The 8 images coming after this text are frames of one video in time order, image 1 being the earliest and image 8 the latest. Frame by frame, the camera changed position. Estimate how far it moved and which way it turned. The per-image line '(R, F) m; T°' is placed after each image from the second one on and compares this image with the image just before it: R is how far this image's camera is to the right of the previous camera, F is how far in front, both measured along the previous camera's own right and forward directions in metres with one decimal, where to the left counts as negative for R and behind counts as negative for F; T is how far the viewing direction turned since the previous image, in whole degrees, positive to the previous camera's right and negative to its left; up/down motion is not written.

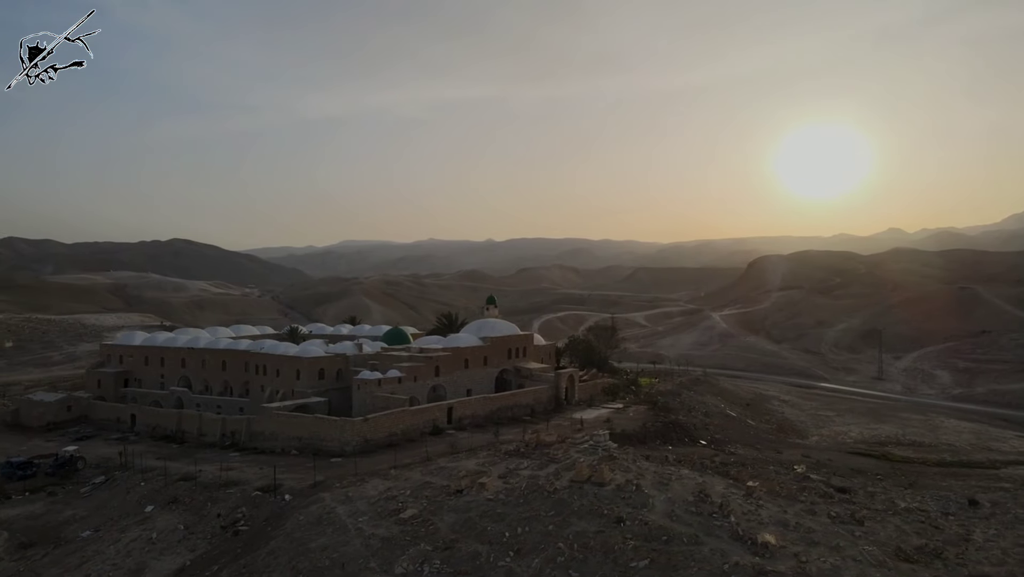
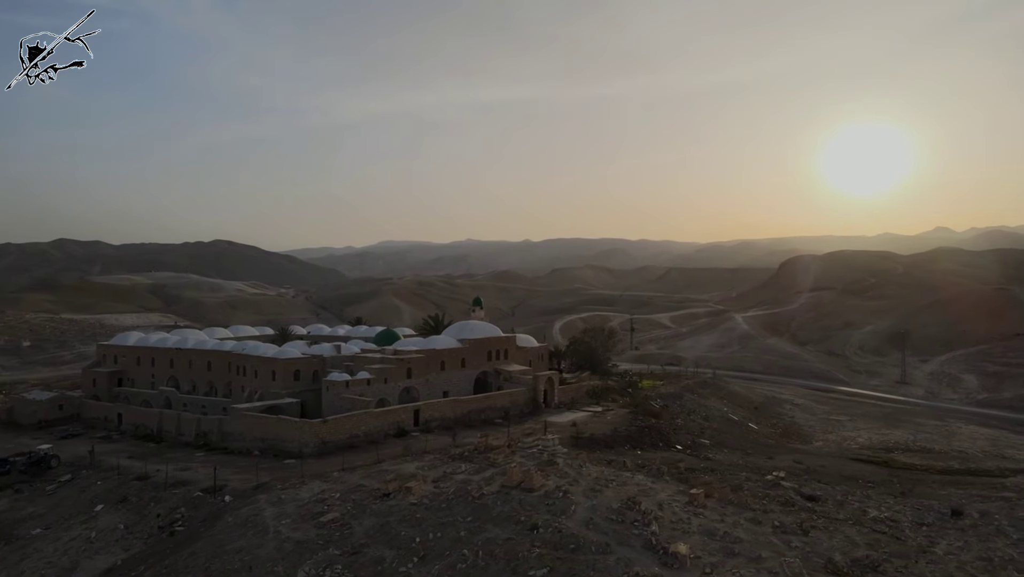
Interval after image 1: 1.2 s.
(+2.0, +0.2) m; -3°
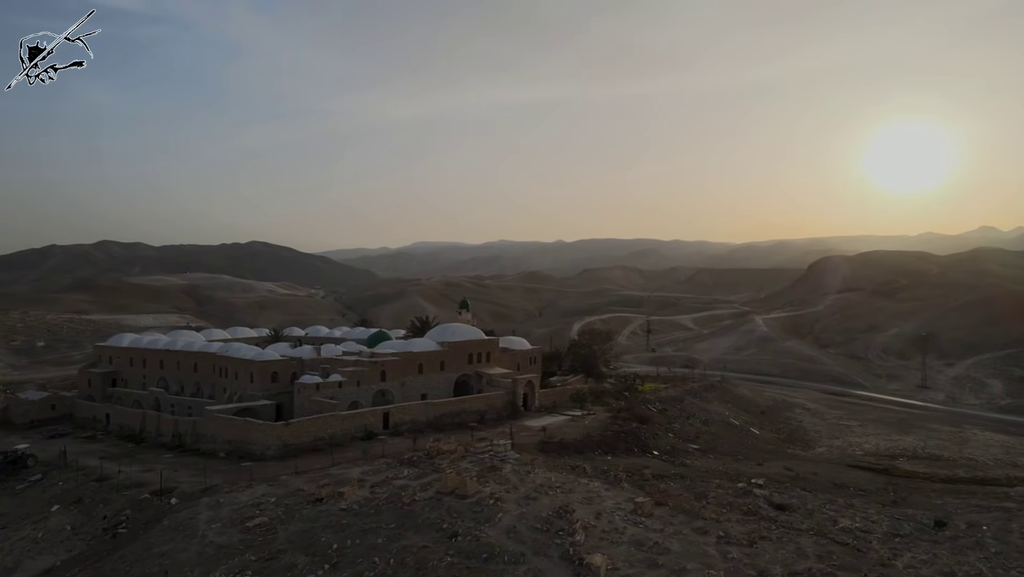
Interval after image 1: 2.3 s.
(+1.8, +0.2) m; -2°
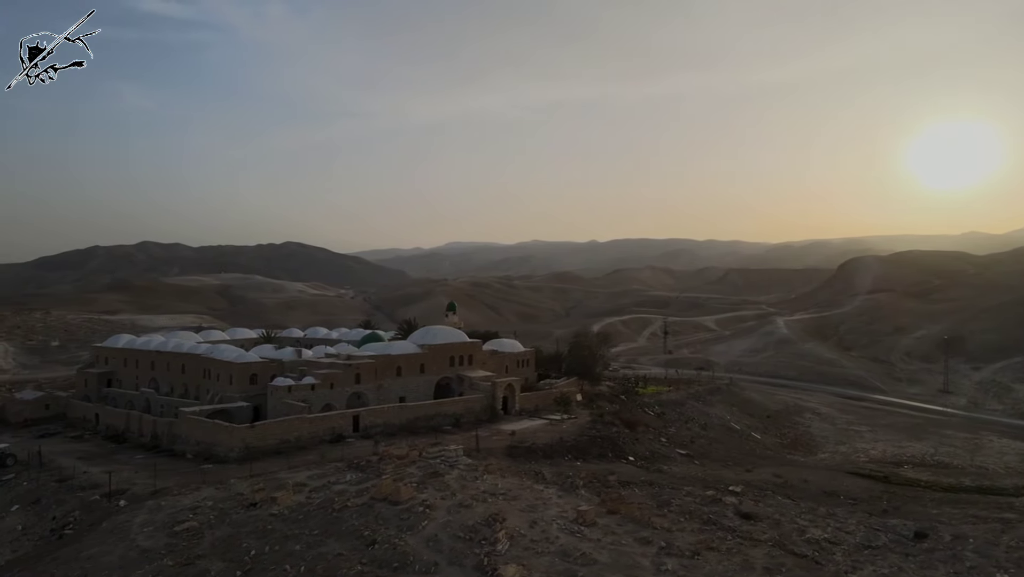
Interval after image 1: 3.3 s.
(+1.8, +0.2) m; -2°
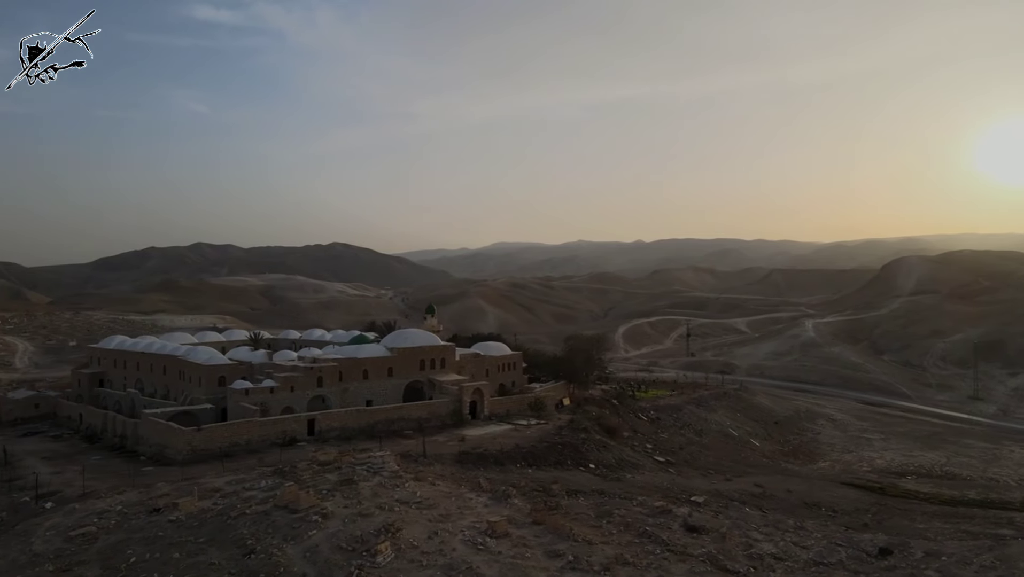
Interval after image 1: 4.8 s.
(+2.5, +0.4) m; -3°
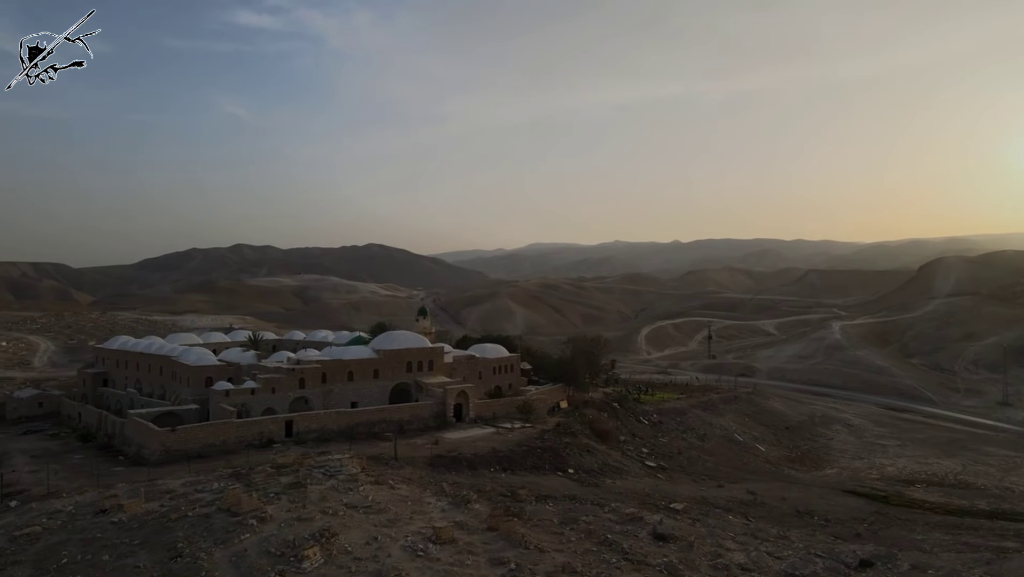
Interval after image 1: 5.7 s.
(+1.7, +0.2) m; -3°
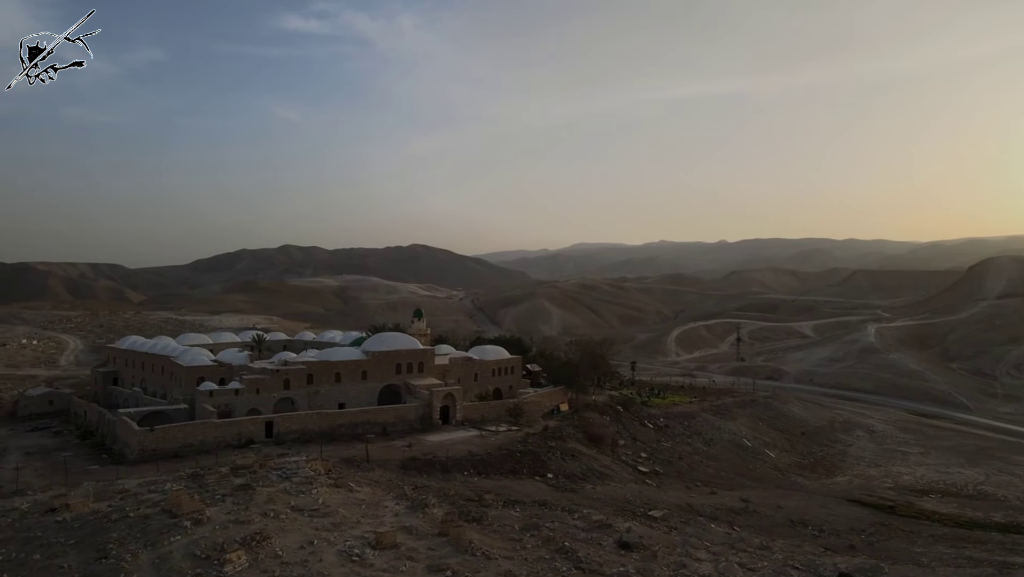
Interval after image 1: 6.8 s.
(+1.9, +0.2) m; -3°
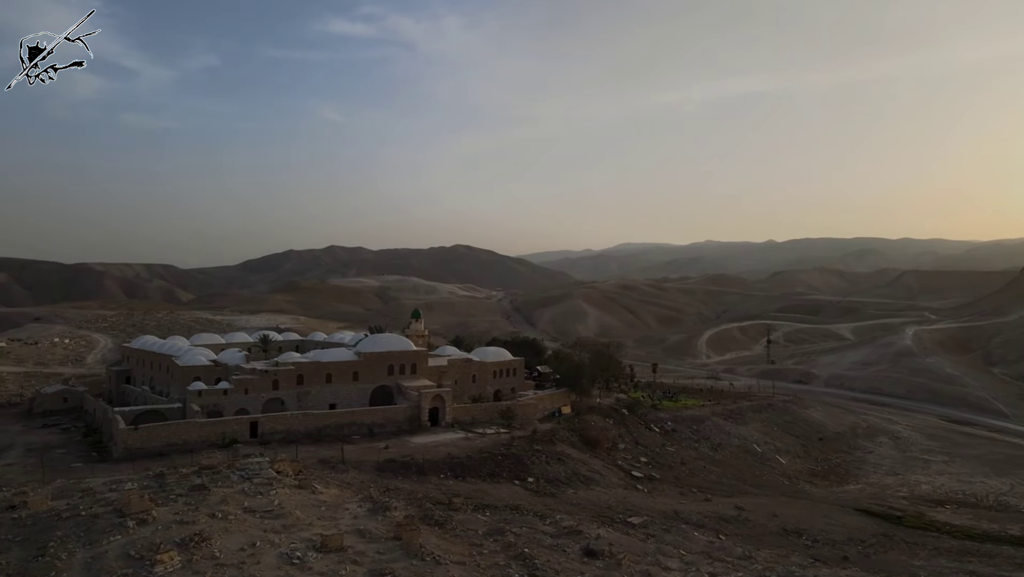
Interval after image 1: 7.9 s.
(+1.8, +0.2) m; -3°
